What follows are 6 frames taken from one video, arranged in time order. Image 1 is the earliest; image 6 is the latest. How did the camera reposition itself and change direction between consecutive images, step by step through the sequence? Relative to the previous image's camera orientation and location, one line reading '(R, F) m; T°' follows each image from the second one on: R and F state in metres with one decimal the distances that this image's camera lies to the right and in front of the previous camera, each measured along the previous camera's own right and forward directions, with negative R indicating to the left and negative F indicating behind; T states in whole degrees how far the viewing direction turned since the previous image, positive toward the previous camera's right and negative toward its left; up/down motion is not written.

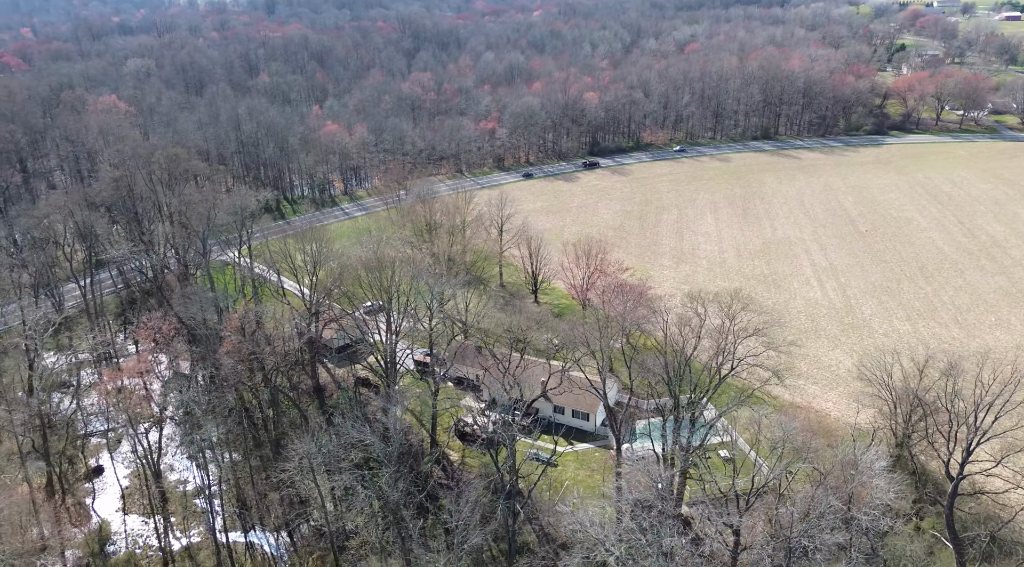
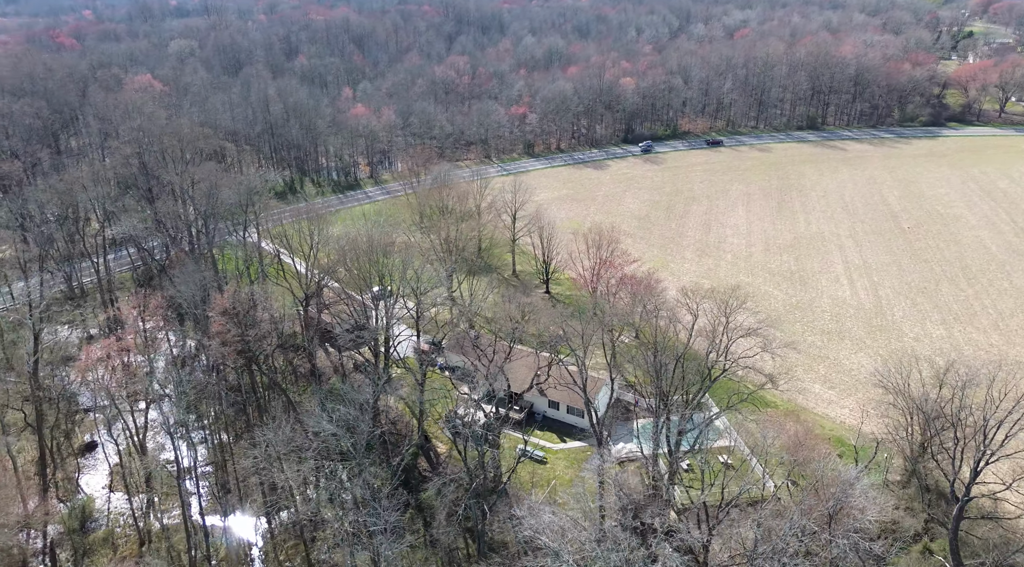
(+3.6, +1.9) m; -4°
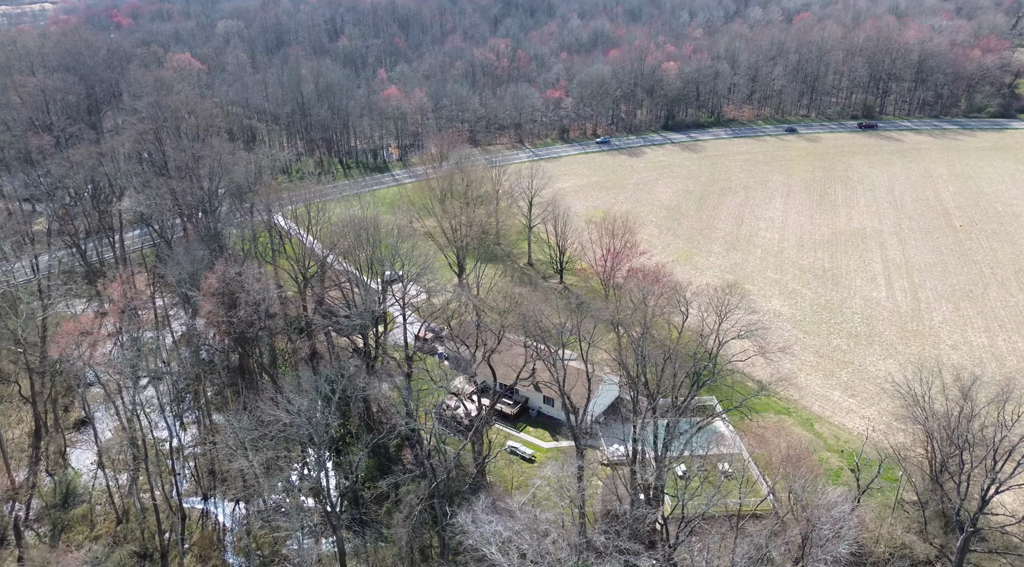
(+3.7, +2.2) m; -5°
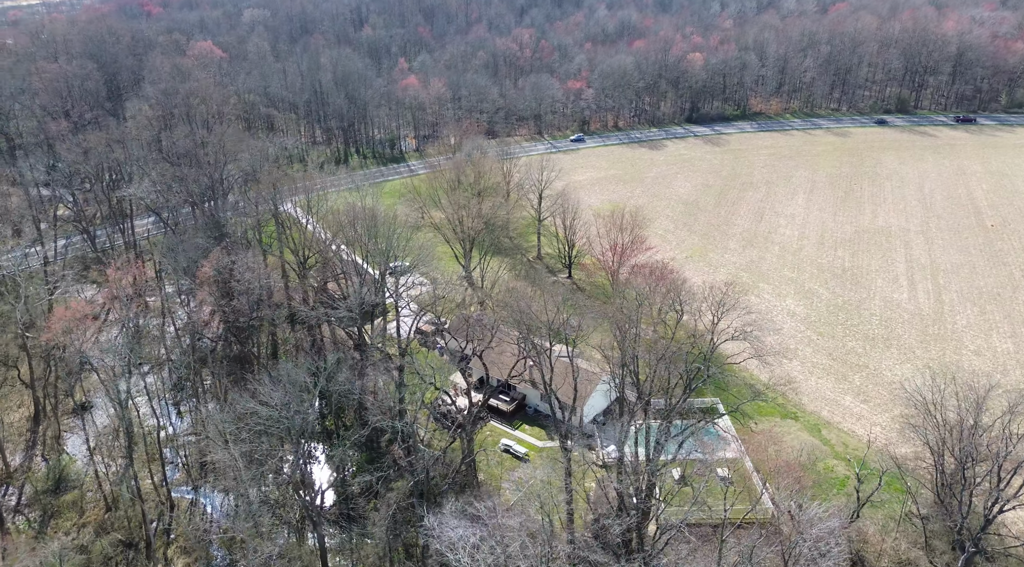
(+2.0, +1.2) m; -3°
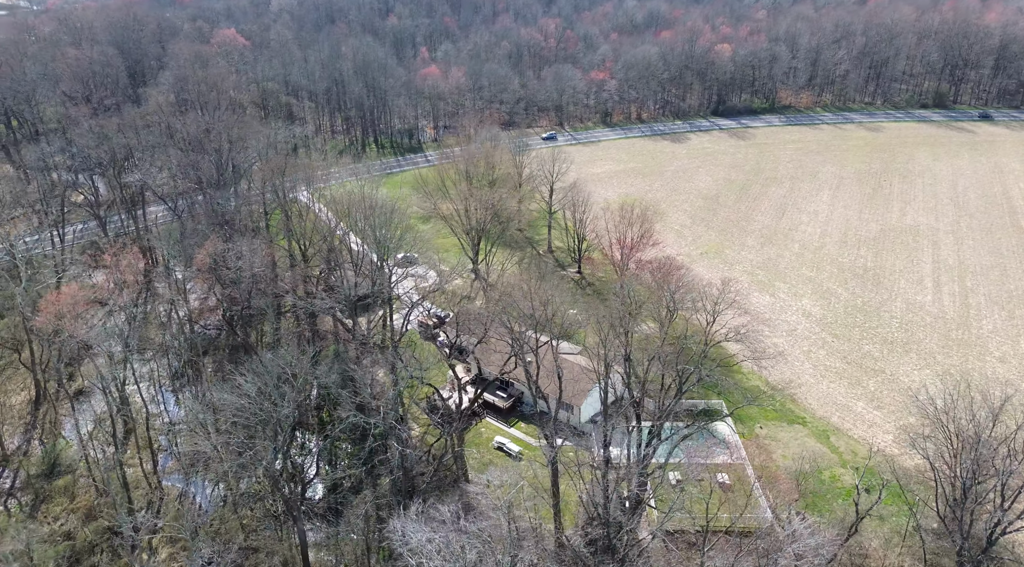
(+2.0, +1.2) m; -3°
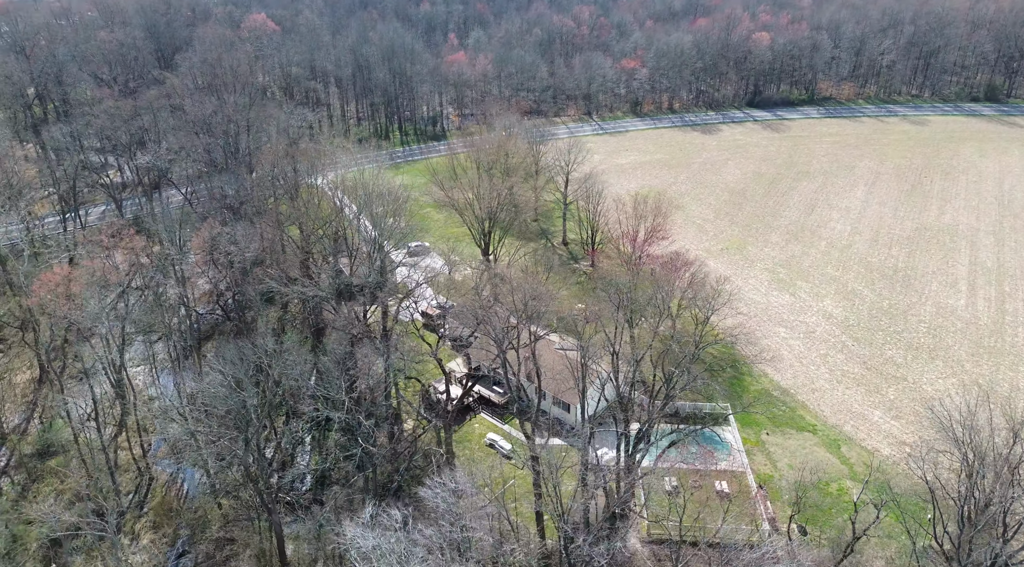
(+2.4, +1.6) m; -3°
